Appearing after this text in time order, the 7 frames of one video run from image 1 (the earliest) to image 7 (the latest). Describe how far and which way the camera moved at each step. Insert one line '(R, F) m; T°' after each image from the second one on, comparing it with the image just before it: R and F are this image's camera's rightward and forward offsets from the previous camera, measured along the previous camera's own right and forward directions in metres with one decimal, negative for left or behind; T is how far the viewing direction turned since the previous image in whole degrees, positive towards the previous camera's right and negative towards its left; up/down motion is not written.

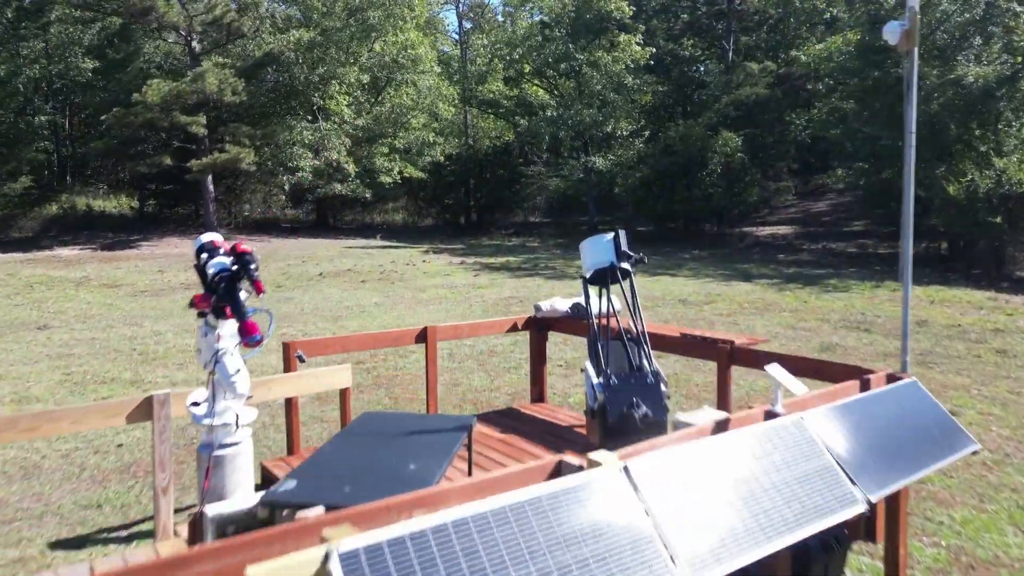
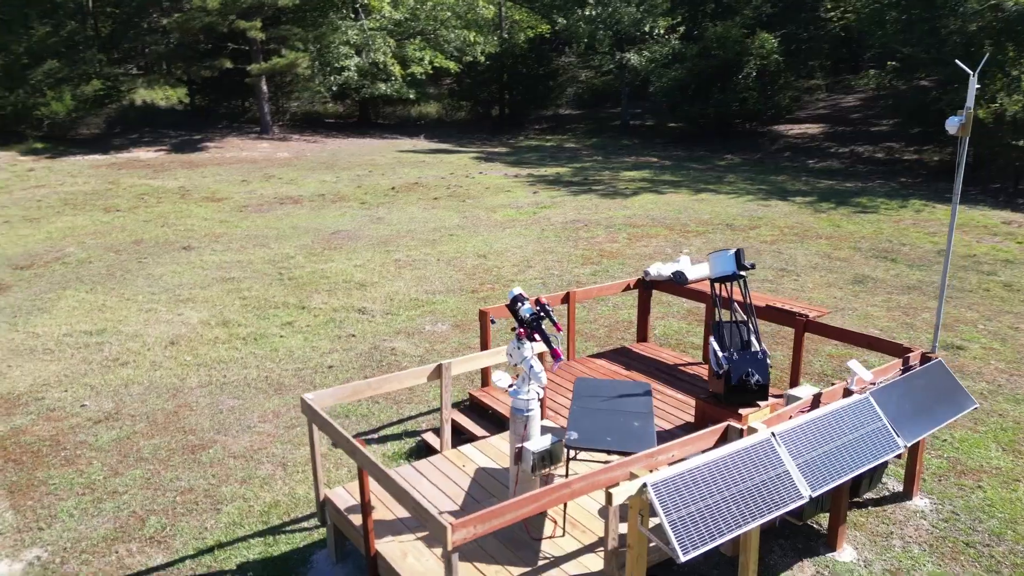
(+2.2, +4.2) m; -20°
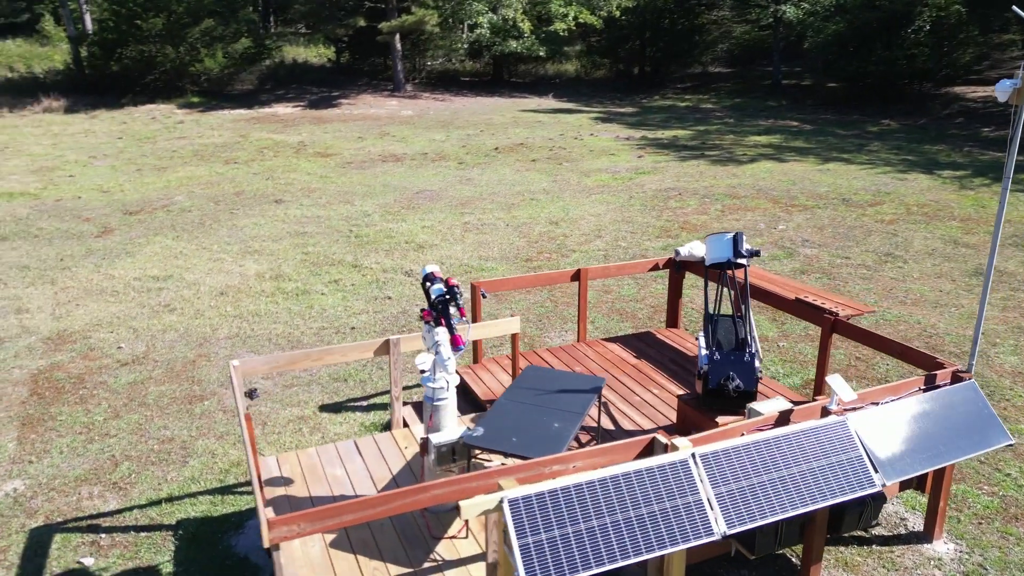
(+1.3, +0.6) m; -12°
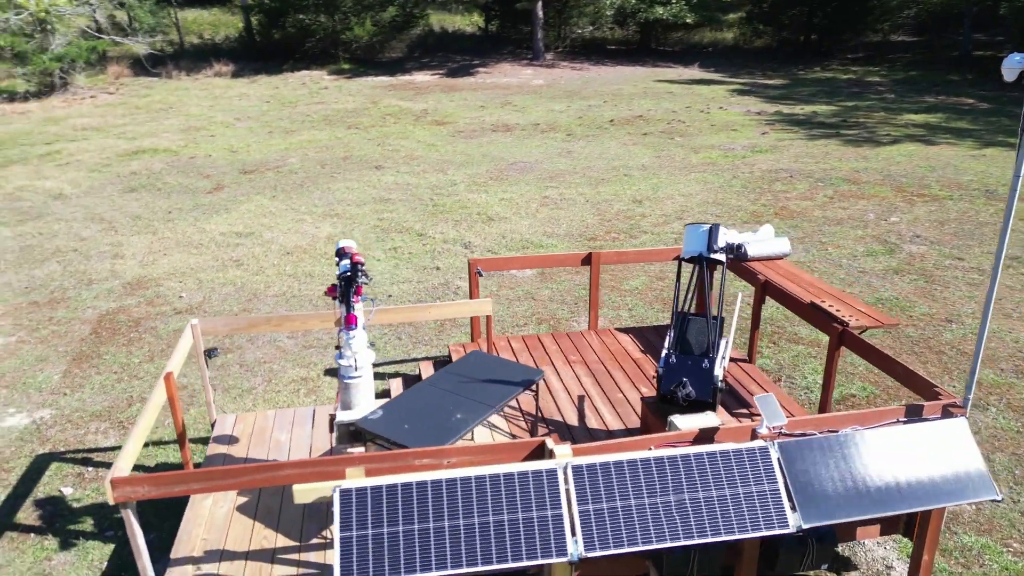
(+1.3, +0.4) m; -12°
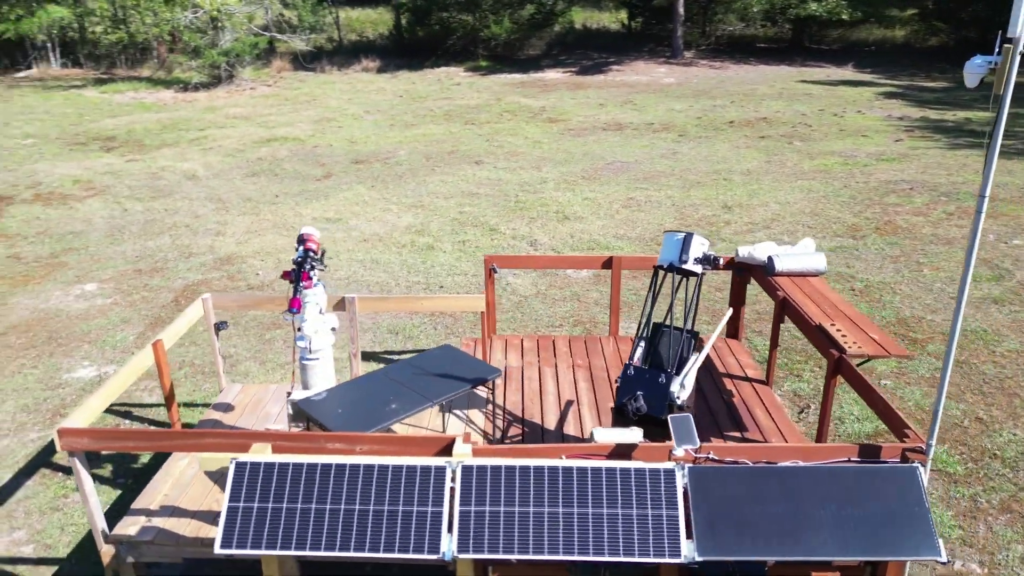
(+1.1, +0.1) m; -11°
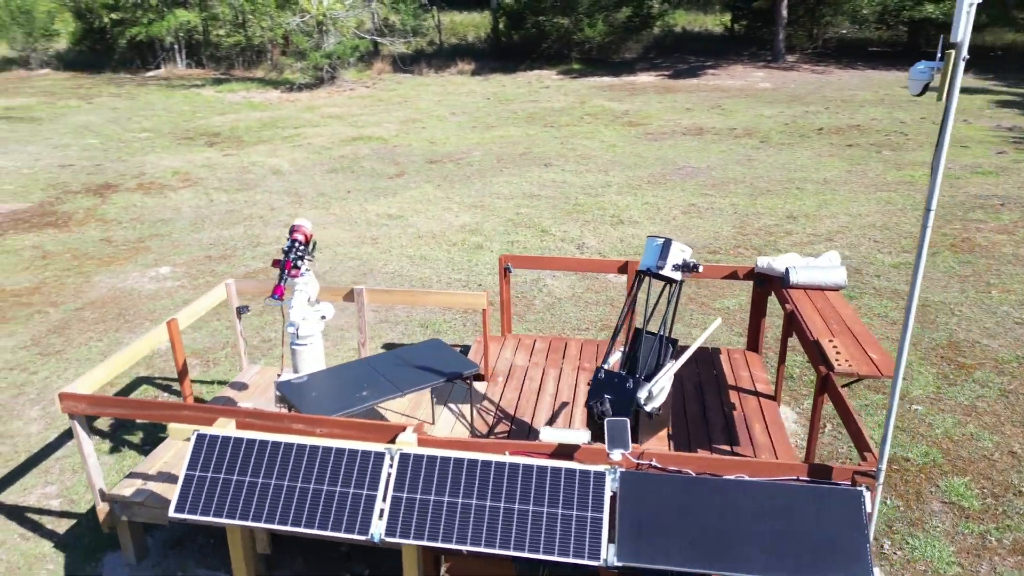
(+0.7, 0.0) m; -8°
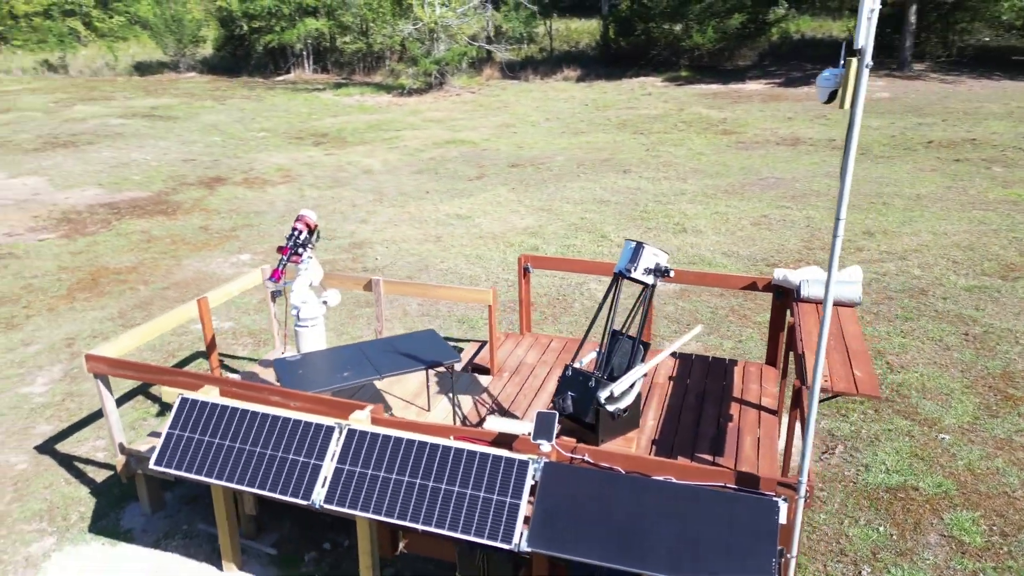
(+0.8, -0.1) m; -9°
